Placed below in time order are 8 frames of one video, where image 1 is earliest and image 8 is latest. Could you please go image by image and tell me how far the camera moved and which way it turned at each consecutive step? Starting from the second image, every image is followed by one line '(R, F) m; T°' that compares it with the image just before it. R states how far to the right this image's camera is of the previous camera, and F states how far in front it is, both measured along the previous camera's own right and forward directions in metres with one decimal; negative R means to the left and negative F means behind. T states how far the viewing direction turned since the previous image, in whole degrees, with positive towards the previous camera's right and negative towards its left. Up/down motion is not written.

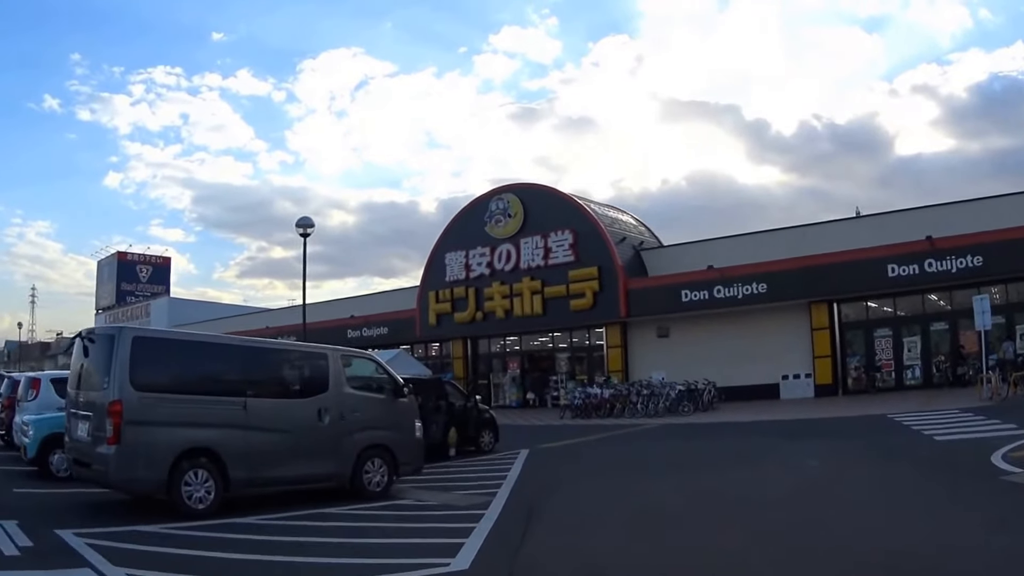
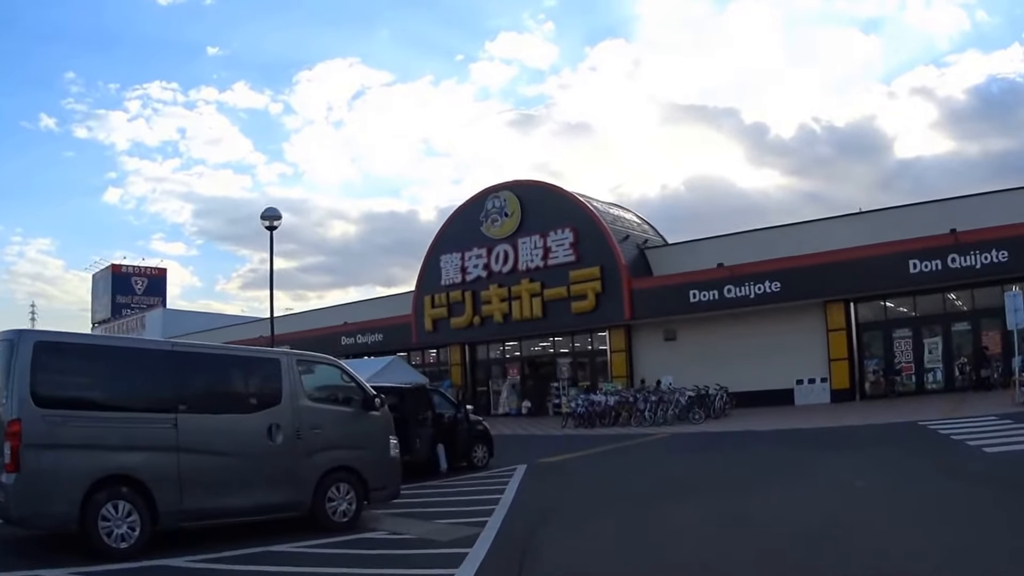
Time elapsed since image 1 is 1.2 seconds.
(+0.1, +1.6) m; 0°
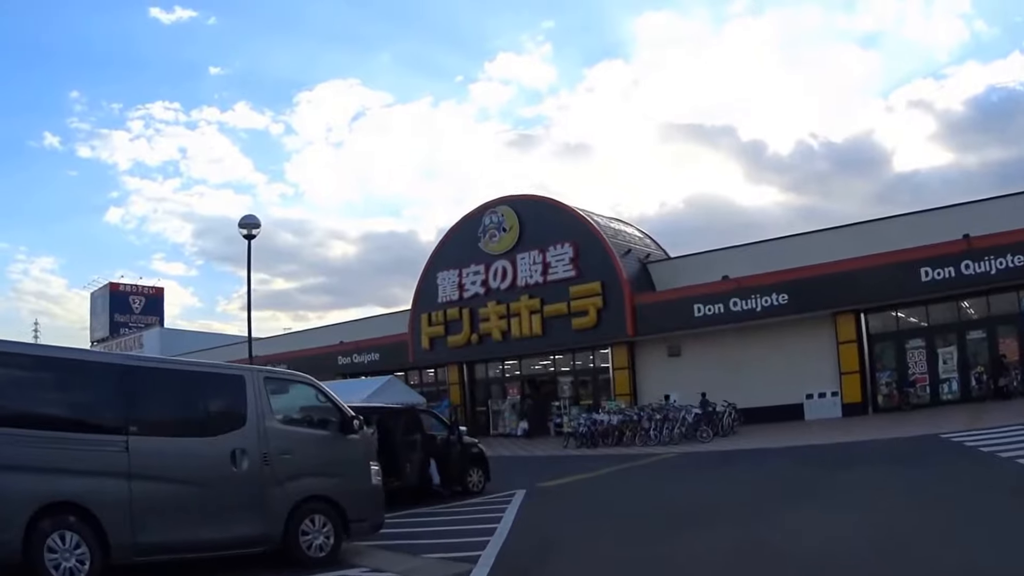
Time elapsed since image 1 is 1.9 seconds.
(+0.1, +0.8) m; 0°
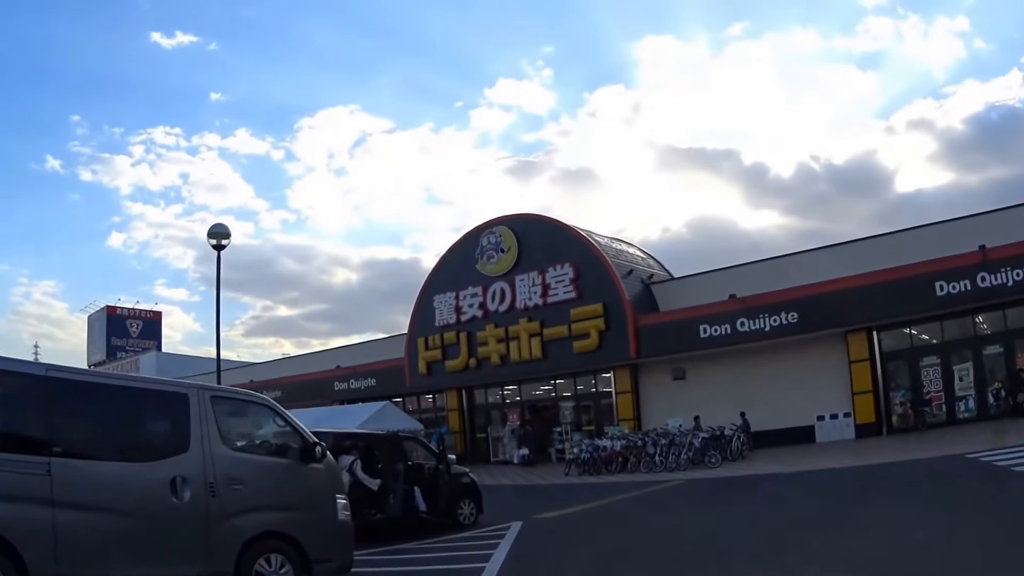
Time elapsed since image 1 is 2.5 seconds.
(+0.1, +0.9) m; 0°
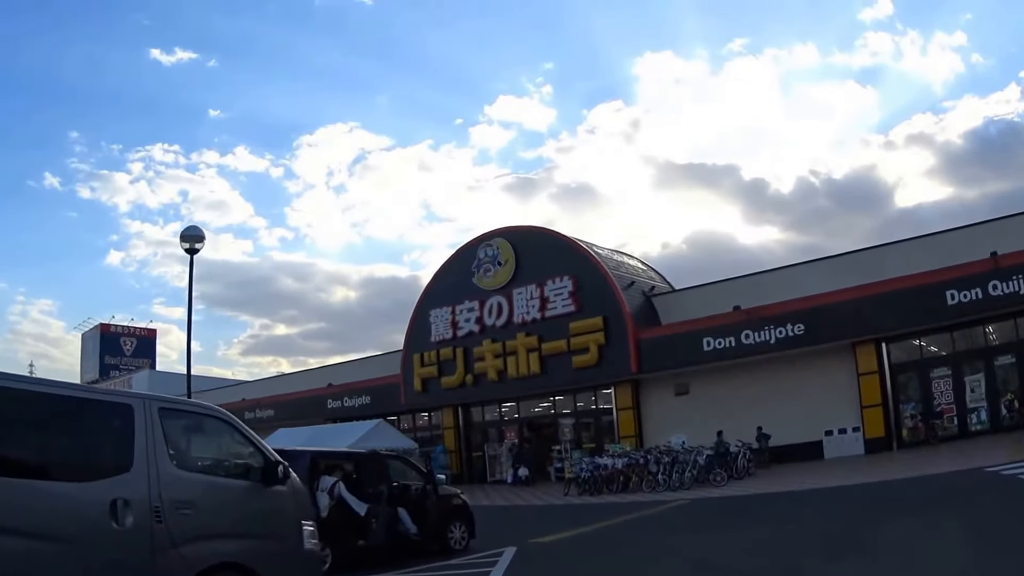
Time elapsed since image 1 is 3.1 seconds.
(+0.1, +0.7) m; 0°
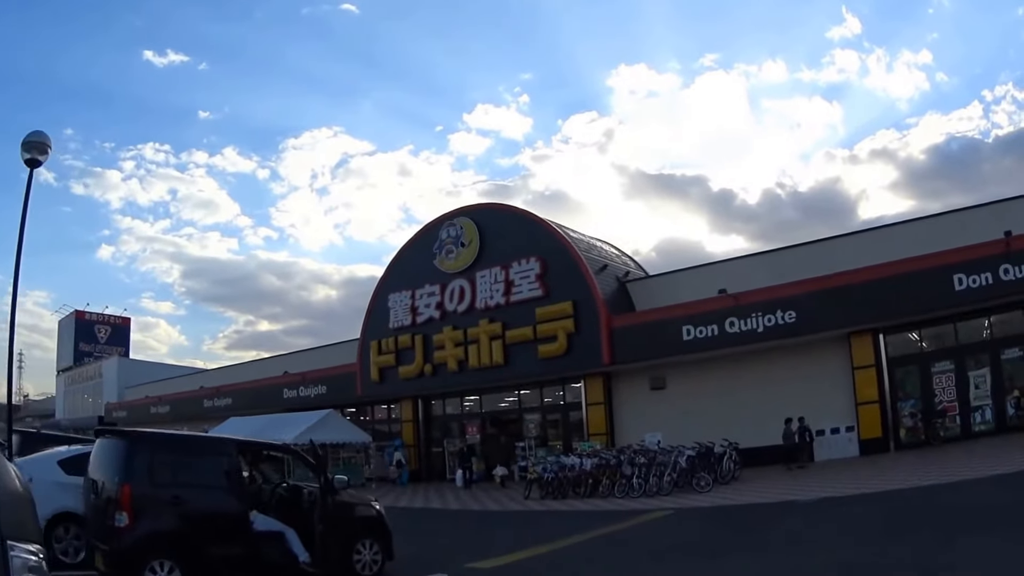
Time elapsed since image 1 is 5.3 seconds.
(+0.3, +2.5) m; +2°
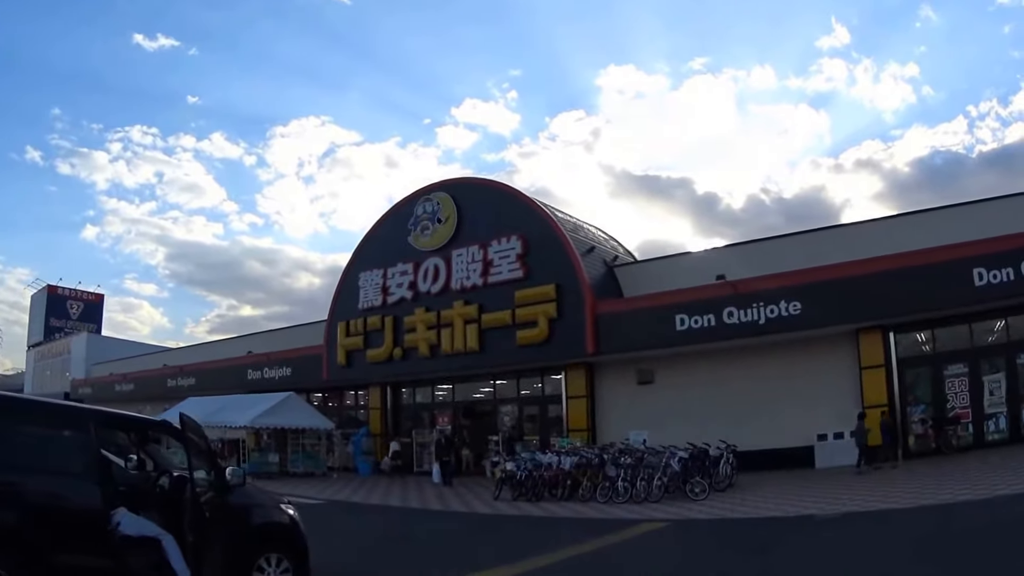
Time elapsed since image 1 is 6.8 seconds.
(+0.1, +2.0) m; +1°
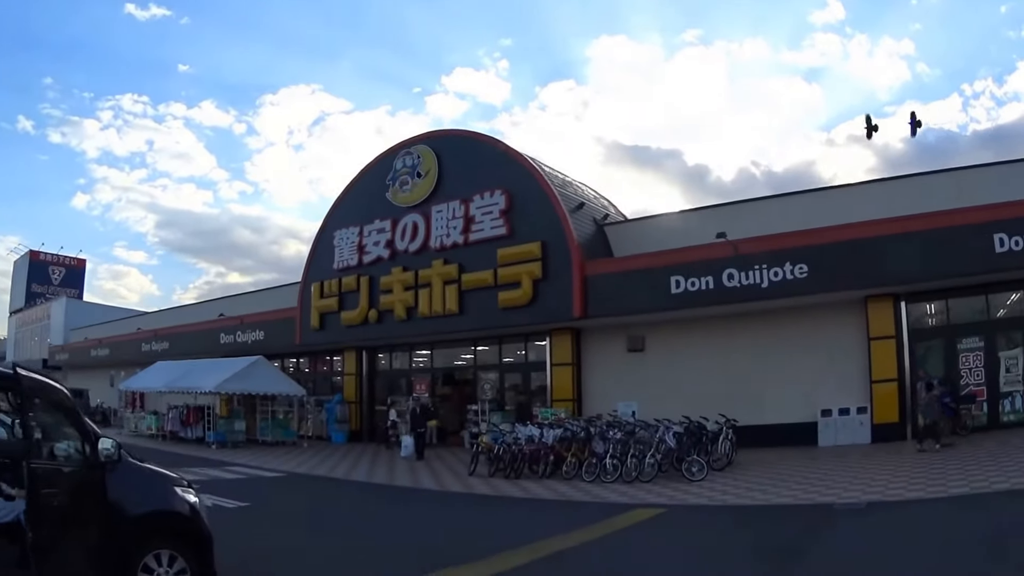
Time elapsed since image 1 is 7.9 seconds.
(+0.1, +1.6) m; +1°
